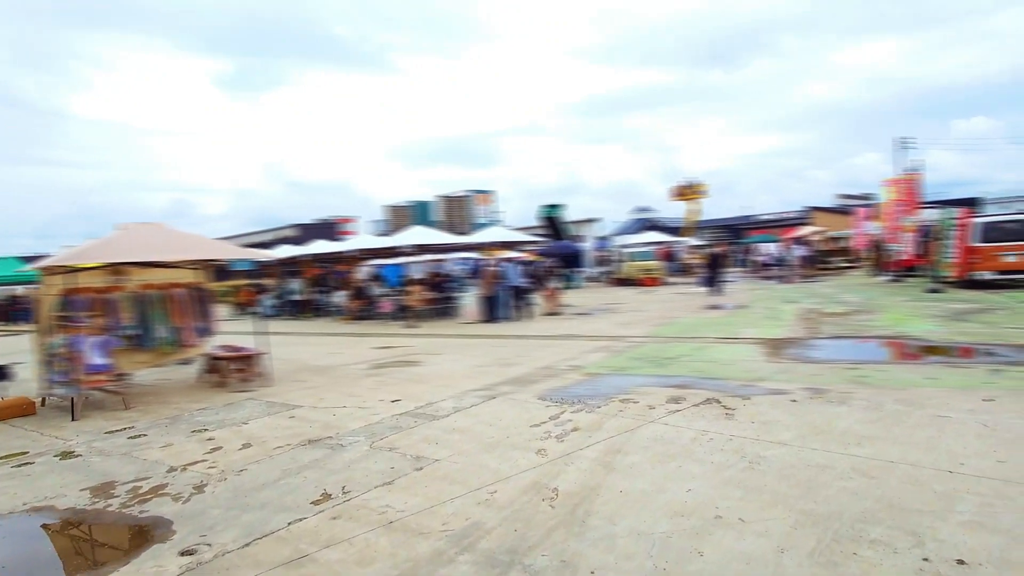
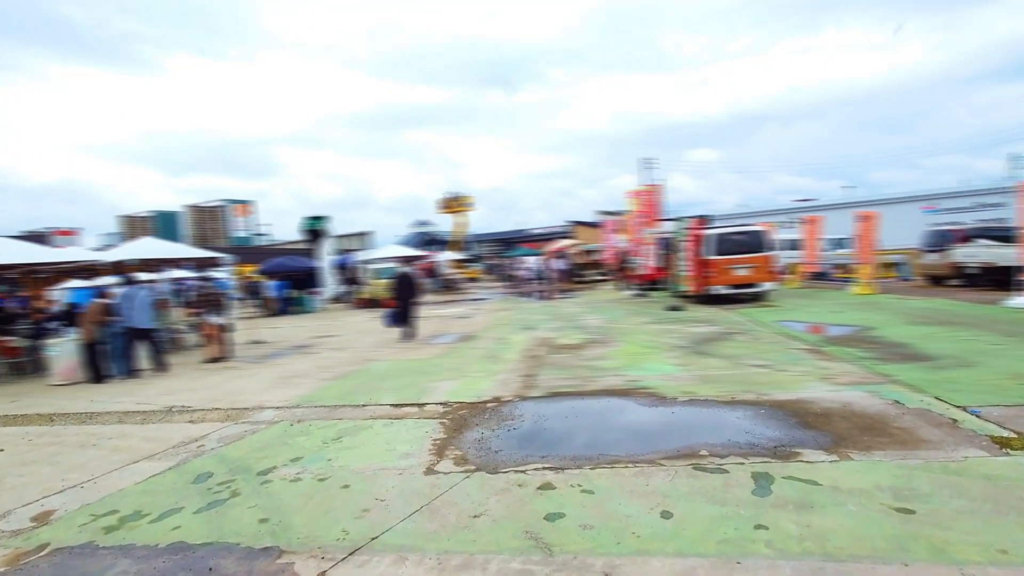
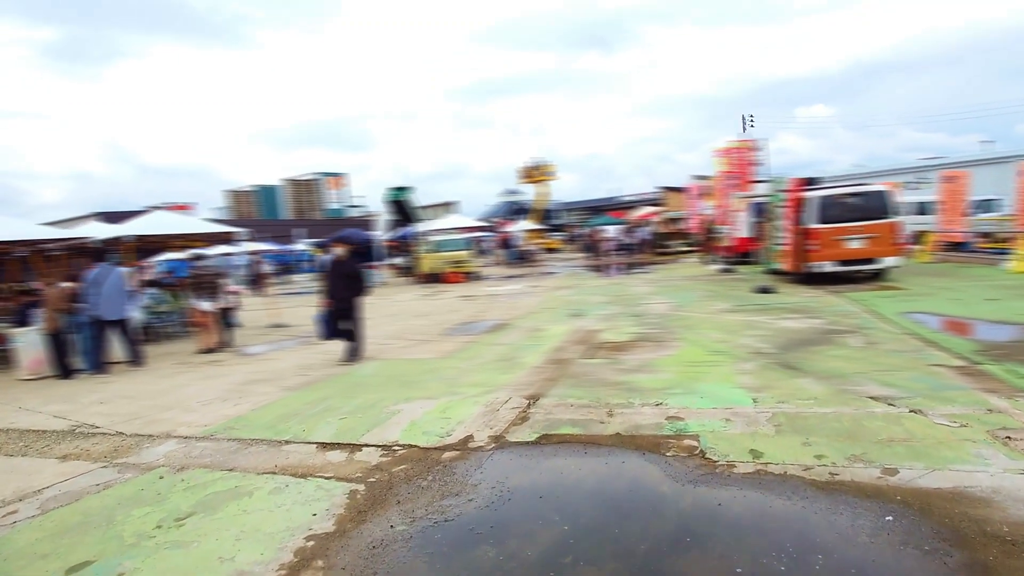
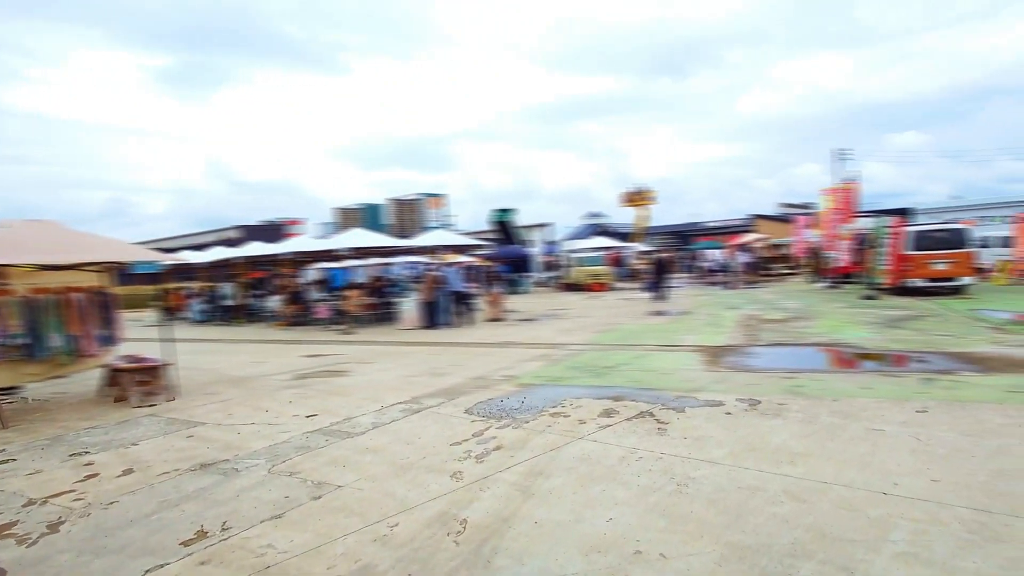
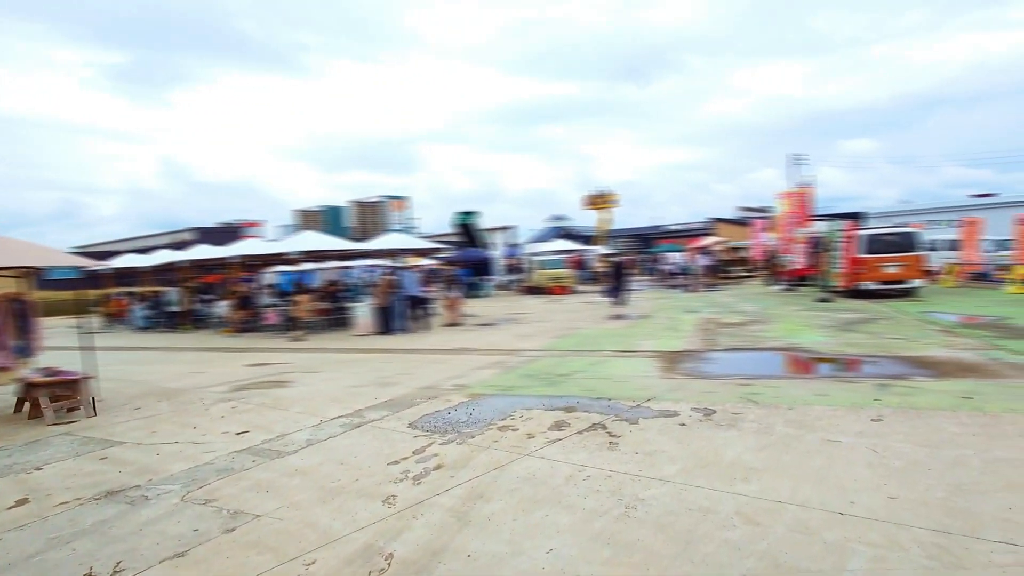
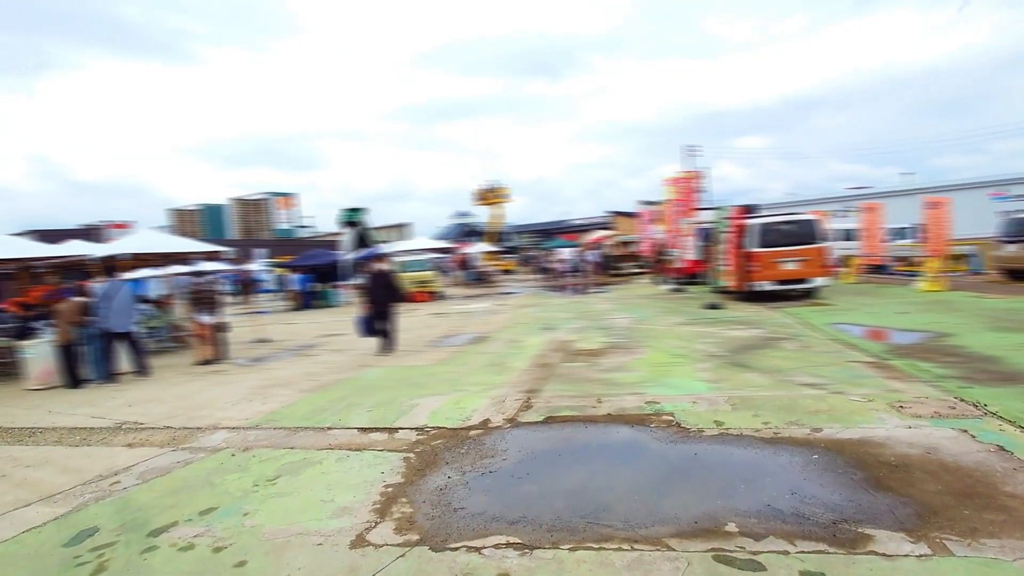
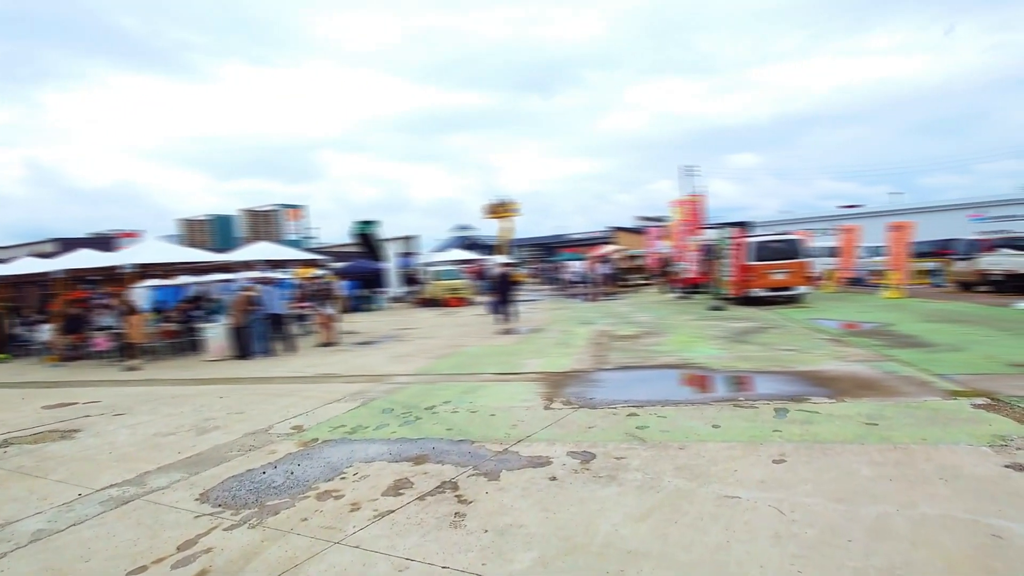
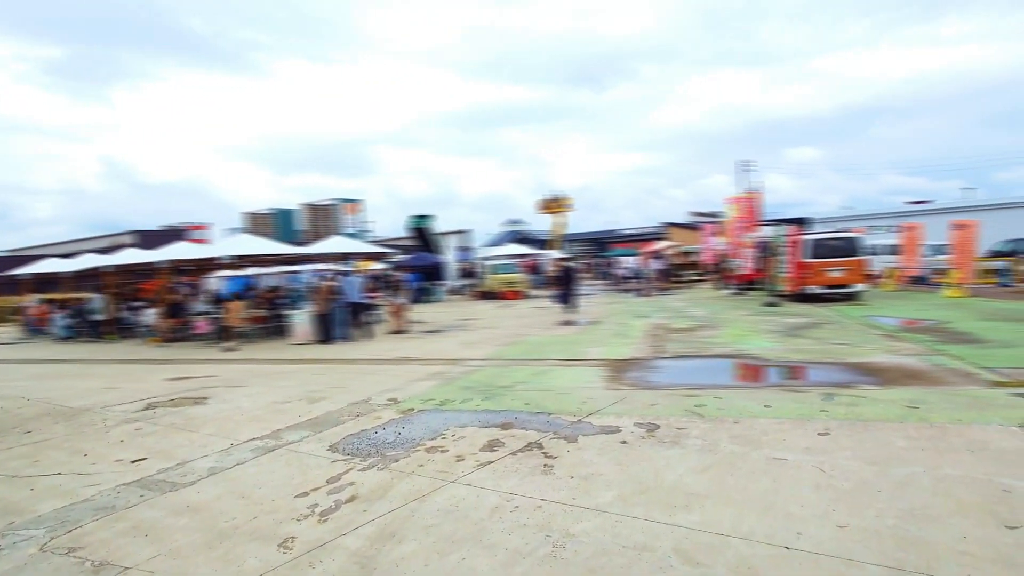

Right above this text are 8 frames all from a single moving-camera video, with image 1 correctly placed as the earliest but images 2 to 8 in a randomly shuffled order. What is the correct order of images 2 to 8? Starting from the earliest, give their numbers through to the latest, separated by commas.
4, 5, 8, 7, 2, 6, 3
